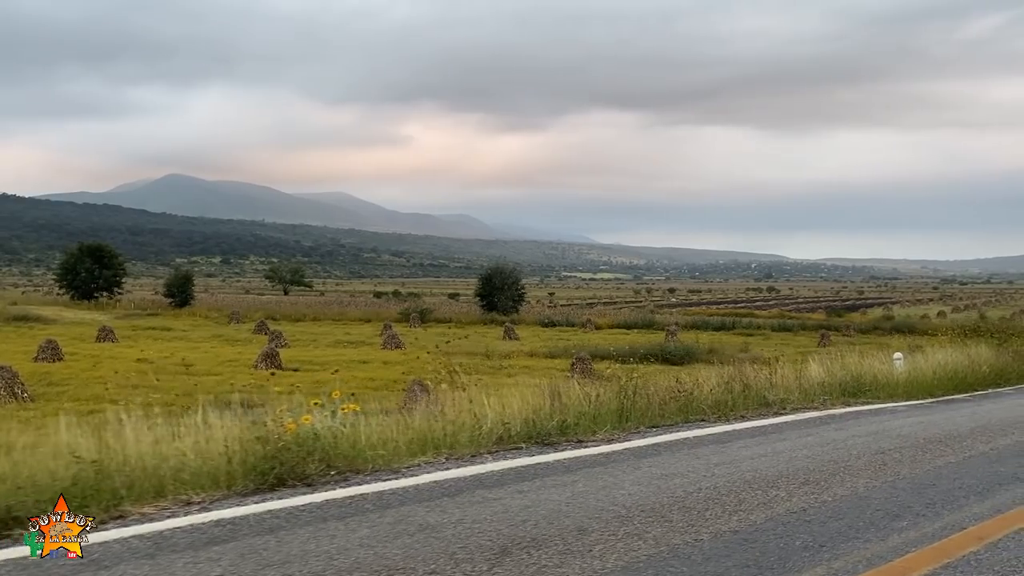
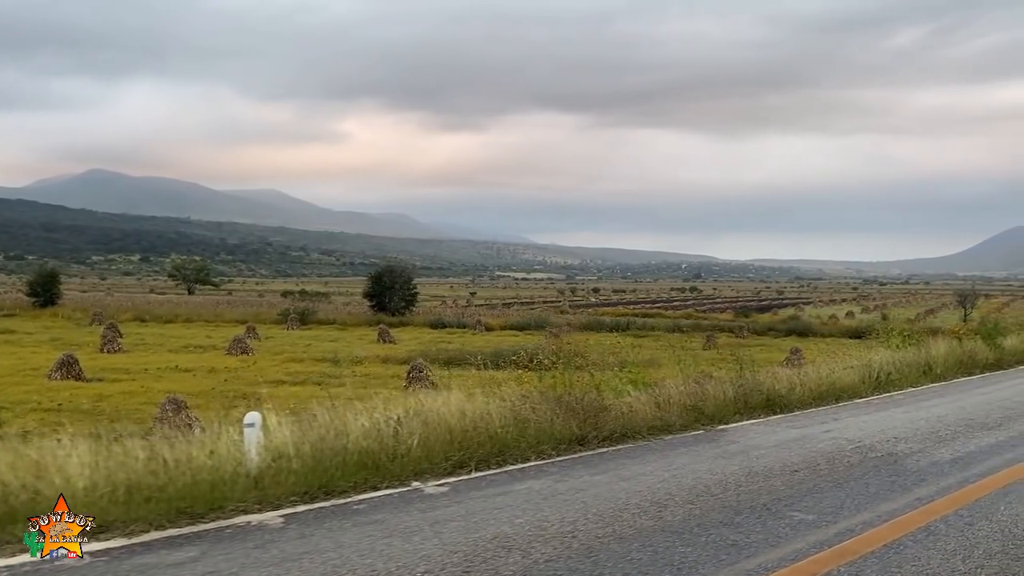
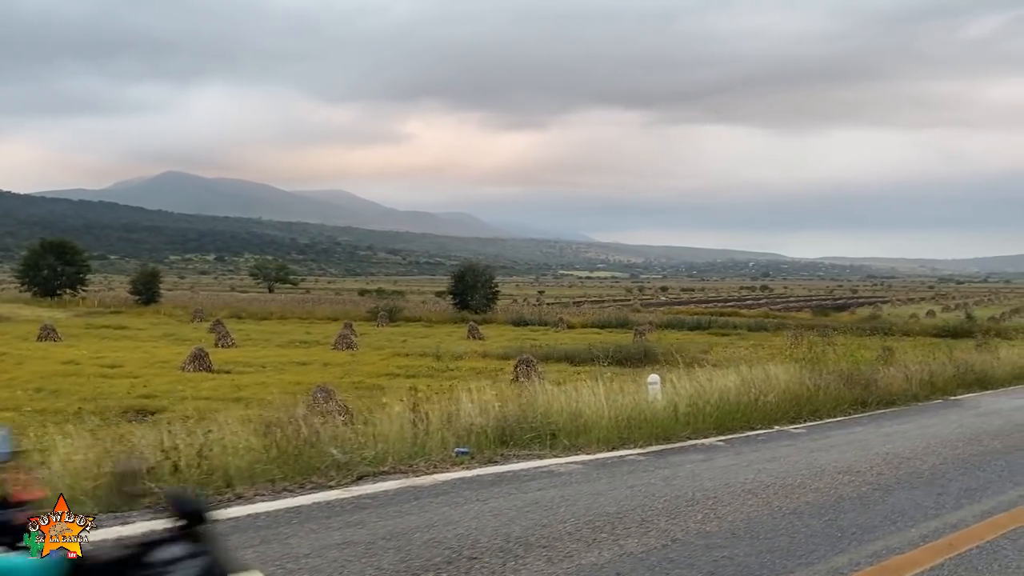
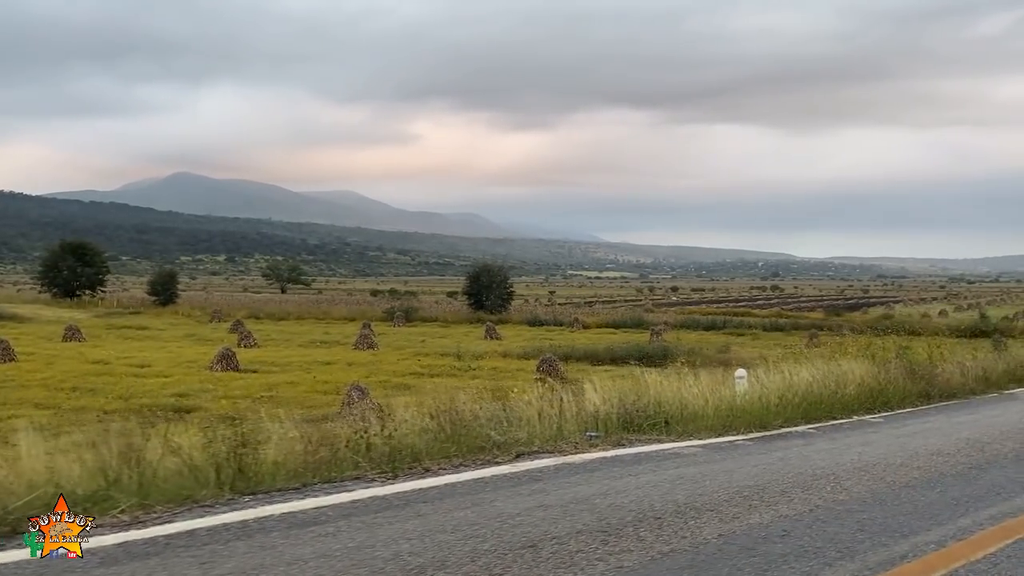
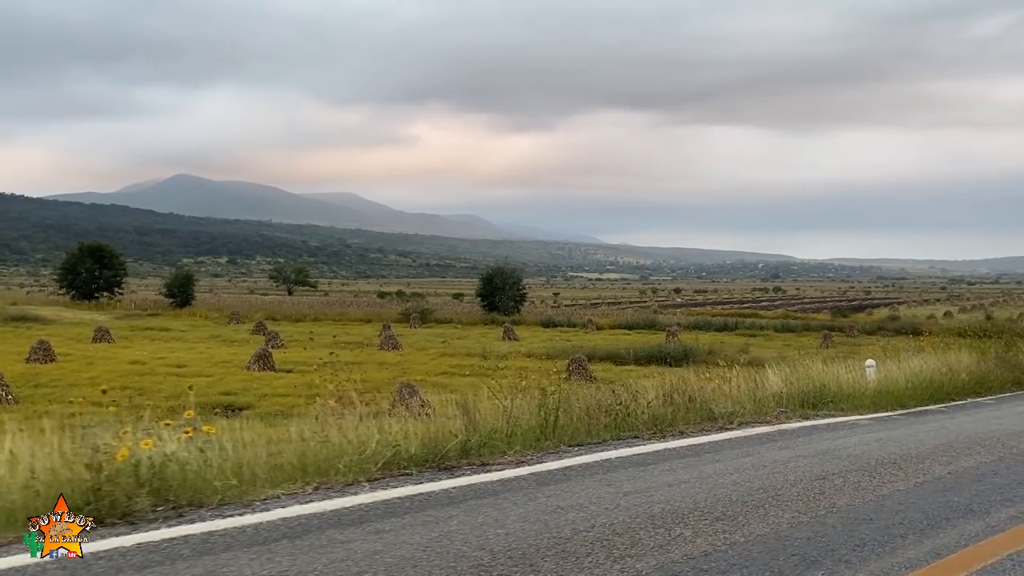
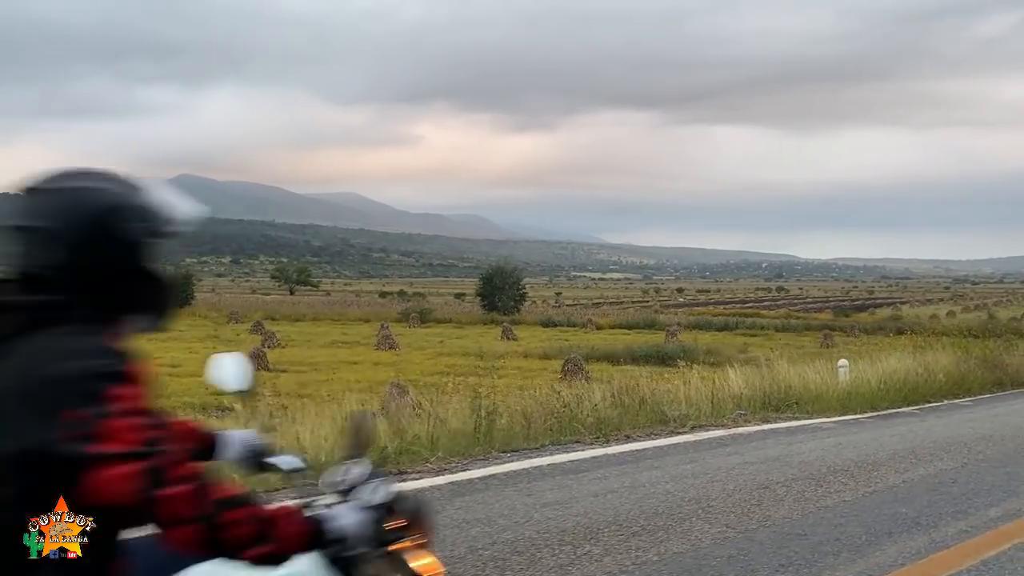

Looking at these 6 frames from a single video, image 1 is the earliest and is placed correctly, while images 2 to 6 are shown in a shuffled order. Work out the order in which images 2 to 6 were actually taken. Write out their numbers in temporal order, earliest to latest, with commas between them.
5, 6, 4, 3, 2
